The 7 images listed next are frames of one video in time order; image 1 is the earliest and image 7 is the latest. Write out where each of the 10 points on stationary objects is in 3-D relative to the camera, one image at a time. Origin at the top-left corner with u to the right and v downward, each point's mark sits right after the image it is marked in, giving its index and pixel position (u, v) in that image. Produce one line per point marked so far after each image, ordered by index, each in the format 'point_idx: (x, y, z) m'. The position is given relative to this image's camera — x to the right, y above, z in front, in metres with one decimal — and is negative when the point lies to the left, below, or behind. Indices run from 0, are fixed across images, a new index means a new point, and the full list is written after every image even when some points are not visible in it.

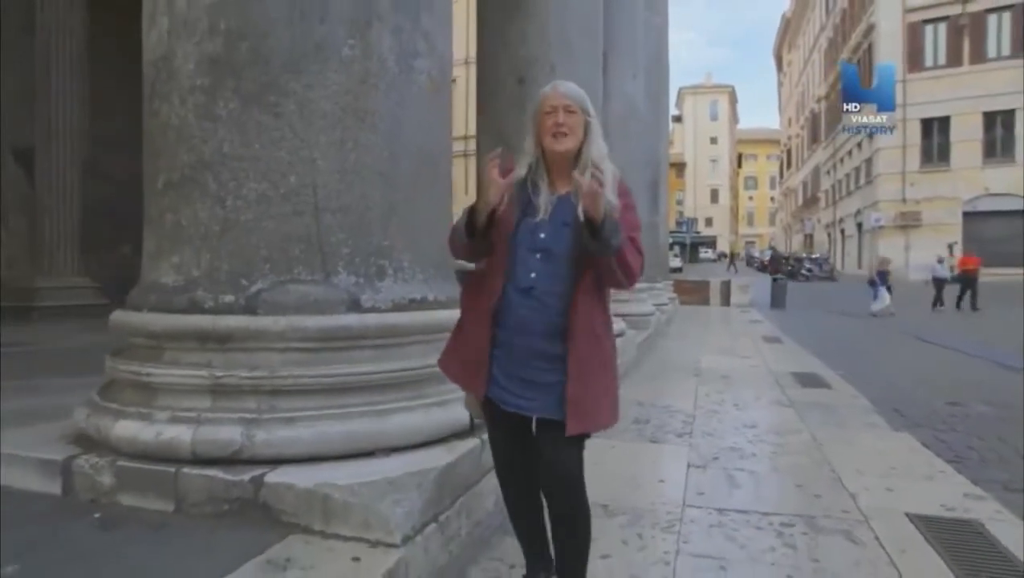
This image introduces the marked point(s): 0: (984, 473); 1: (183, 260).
0: (+2.5, -1.0, +4.6) m
1: (-1.2, +0.1, +3.2) m
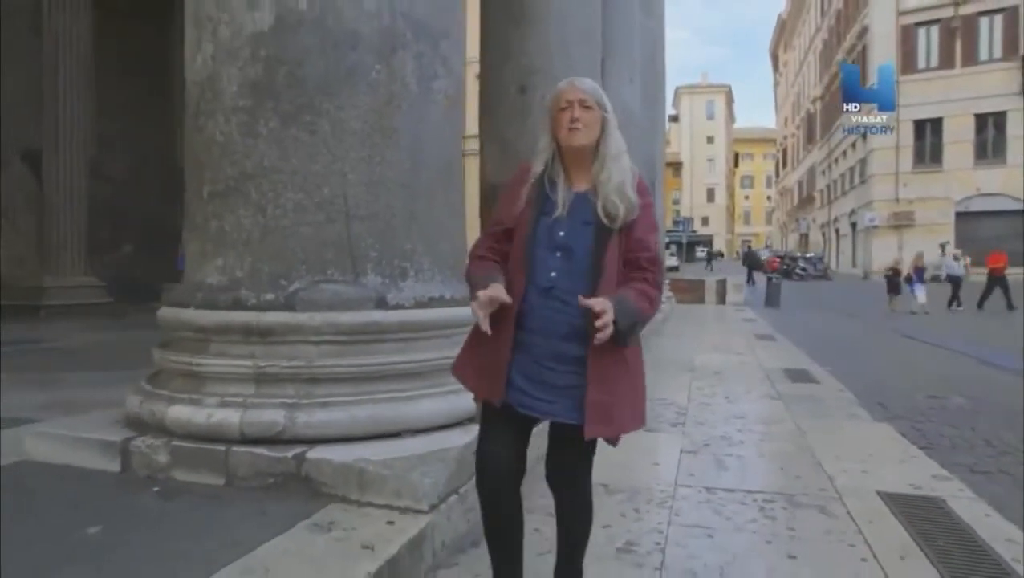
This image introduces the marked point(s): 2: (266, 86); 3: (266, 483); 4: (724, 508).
0: (+2.5, -1.0, +5.0) m
1: (-1.2, +0.1, +3.5) m
2: (-1.0, +0.8, +3.5) m
3: (-0.9, -0.7, +3.2) m
4: (+0.9, -0.9, +3.7) m
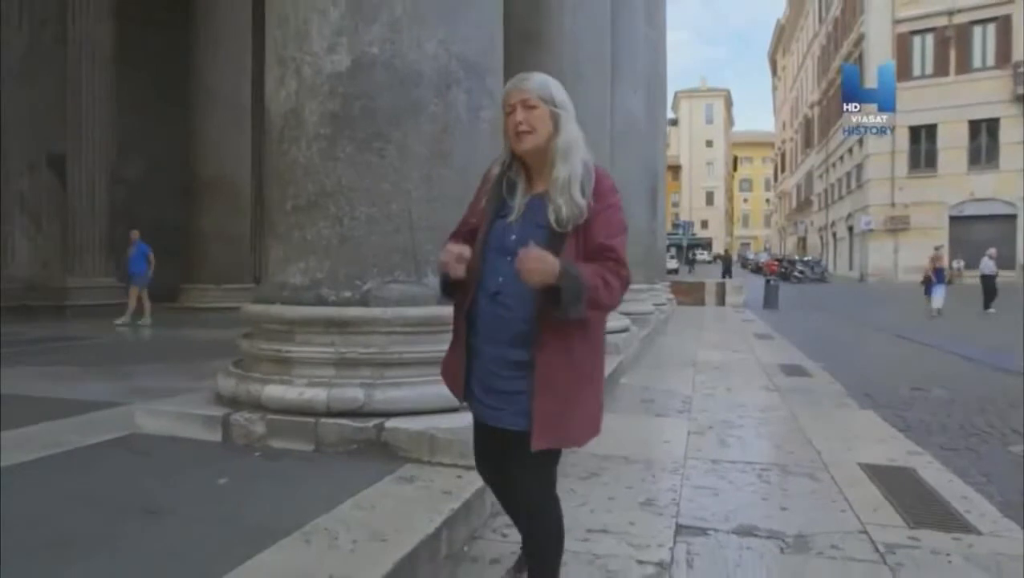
0: (+2.7, -1.0, +5.6) m
1: (-1.0, +0.1, +4.2) m
2: (-0.8, +0.8, +4.1) m
3: (-0.7, -0.7, +3.9) m
4: (+1.1, -0.9, +4.3) m
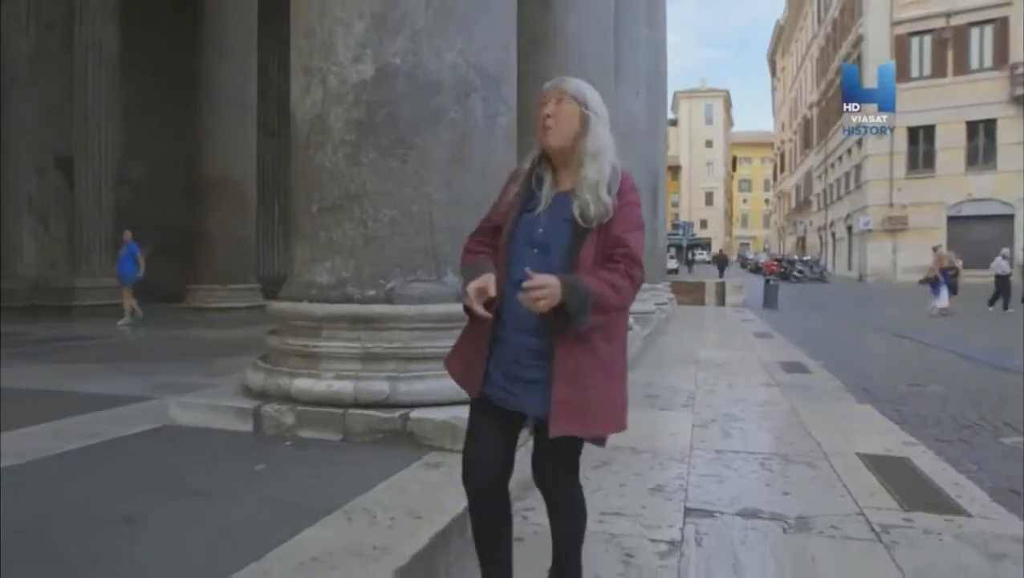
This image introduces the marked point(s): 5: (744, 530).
0: (+2.8, -0.9, +5.9) m
1: (-0.9, +0.1, +4.4) m
2: (-0.7, +0.8, +4.4) m
3: (-0.6, -0.7, +4.1) m
4: (+1.1, -0.9, +4.6) m
5: (+0.9, -0.9, +3.4) m
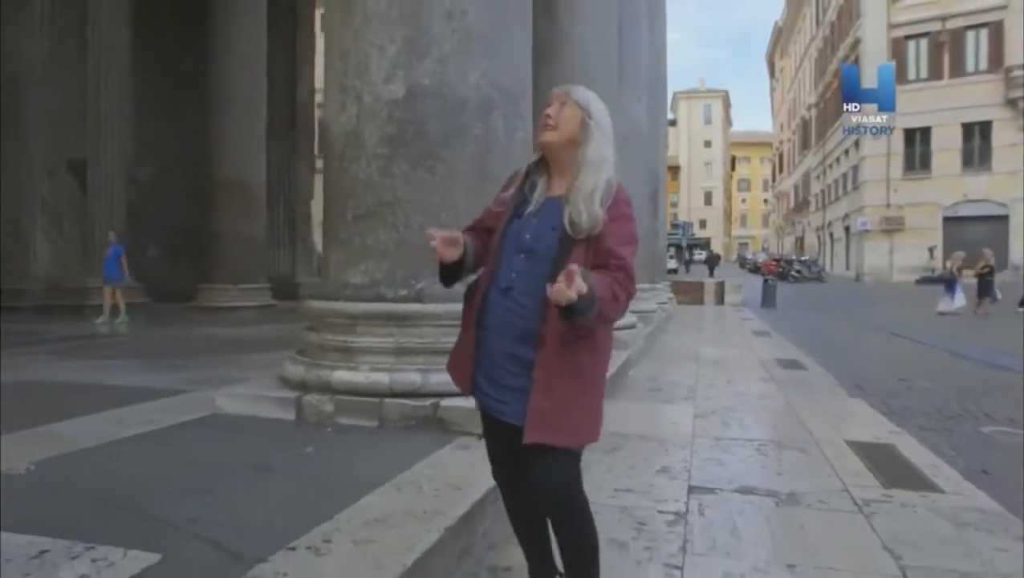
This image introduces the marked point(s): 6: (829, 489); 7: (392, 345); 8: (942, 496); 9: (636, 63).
0: (+2.9, -0.9, +6.3) m
1: (-0.8, +0.1, +4.8) m
2: (-0.6, +0.8, +4.8) m
3: (-0.5, -0.7, +4.5) m
4: (+1.2, -0.9, +5.0) m
5: (+1.0, -0.9, +3.8) m
6: (+1.5, -0.9, +4.1) m
7: (-0.6, -0.3, +4.7) m
8: (+2.0, -0.9, +4.0) m
9: (+1.8, +3.1, +12.2) m
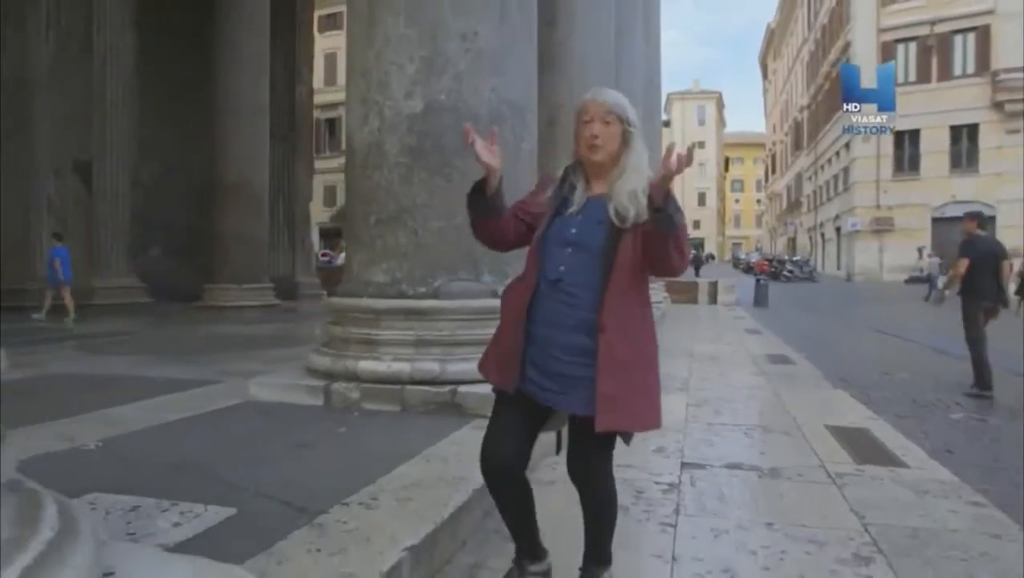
0: (+2.9, -0.9, +6.8) m
1: (-0.7, +0.1, +5.3) m
2: (-0.6, +0.8, +5.2) m
3: (-0.5, -0.7, +5.0) m
4: (+1.3, -0.9, +5.5) m
5: (+1.1, -0.9, +4.3) m
6: (+1.5, -0.9, +4.6) m
7: (-0.6, -0.3, +5.2) m
8: (+2.0, -0.9, +4.5) m
9: (+1.8, +3.1, +12.6) m
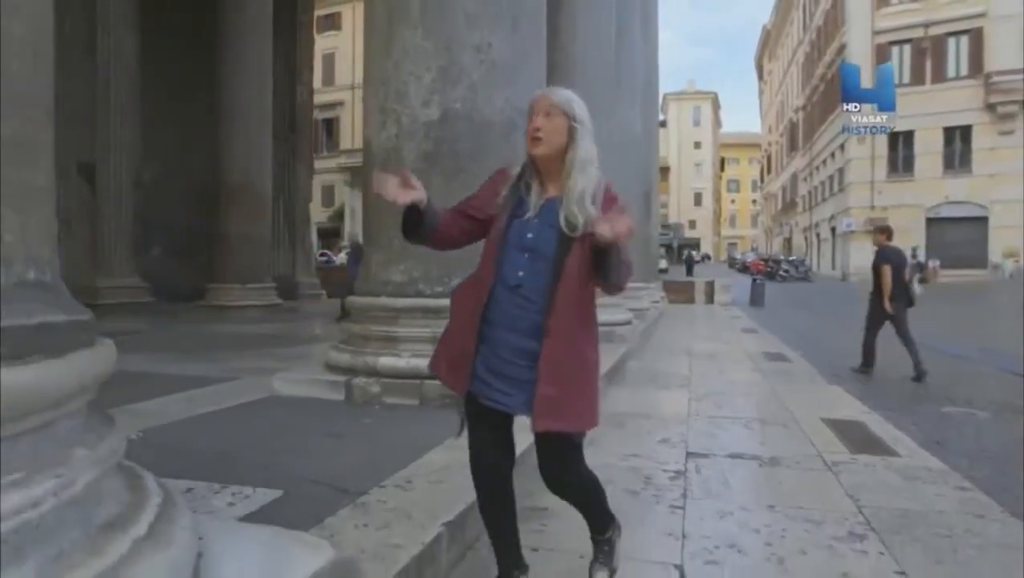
0: (+3.0, -0.9, +7.1) m
1: (-0.7, +0.1, +5.5) m
2: (-0.5, +0.8, +5.5) m
3: (-0.4, -0.7, +5.3) m
4: (+1.4, -0.9, +5.7) m
5: (+1.1, -0.9, +4.6) m
6: (+1.6, -0.9, +4.8) m
7: (-0.5, -0.3, +5.4) m
8: (+2.1, -0.9, +4.8) m
9: (+1.8, +3.1, +12.9) m
